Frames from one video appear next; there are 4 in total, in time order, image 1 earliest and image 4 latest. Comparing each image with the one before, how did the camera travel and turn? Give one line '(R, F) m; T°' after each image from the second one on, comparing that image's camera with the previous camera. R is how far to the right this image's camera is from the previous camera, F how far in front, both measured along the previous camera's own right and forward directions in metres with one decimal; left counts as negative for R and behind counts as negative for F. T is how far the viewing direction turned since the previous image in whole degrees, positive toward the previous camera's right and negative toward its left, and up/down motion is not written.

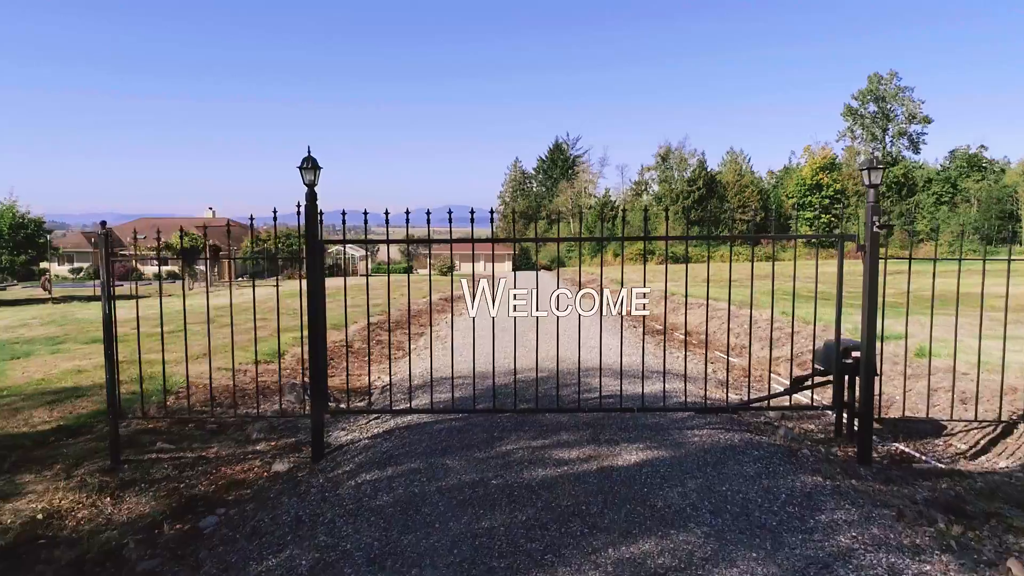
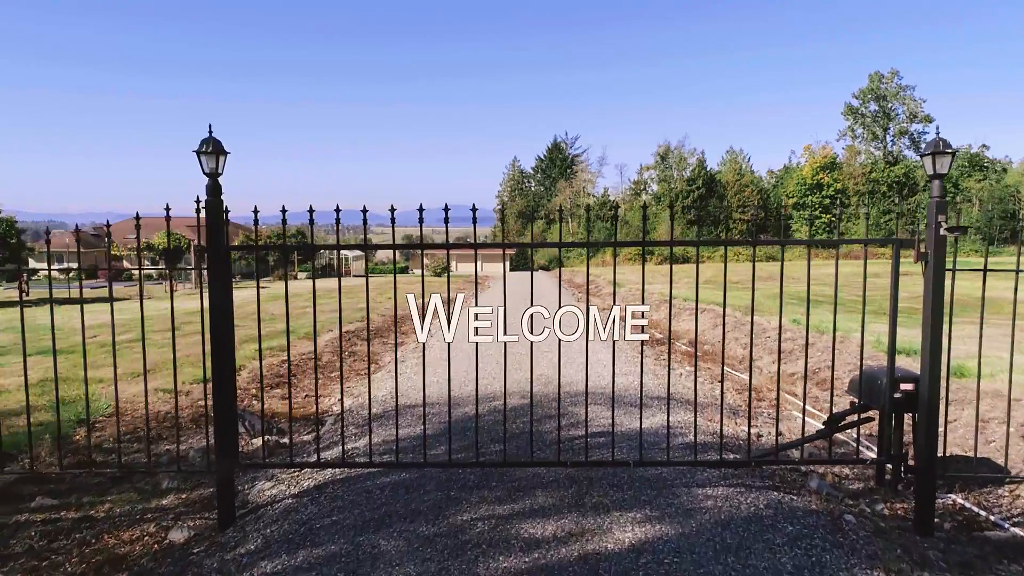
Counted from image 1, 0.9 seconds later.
(+0.2, +1.0) m; 0°
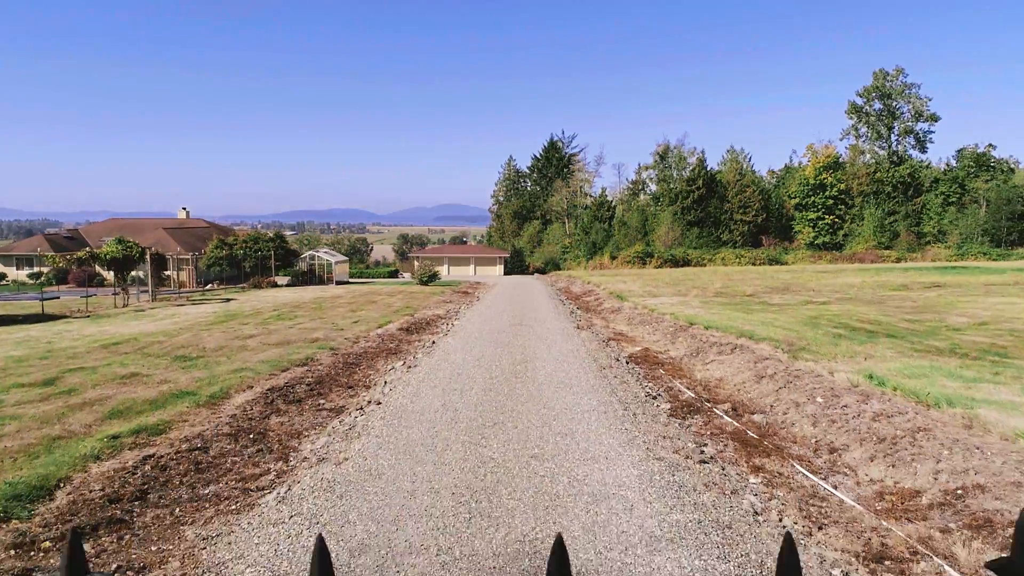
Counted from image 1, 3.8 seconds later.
(+0.2, +3.2) m; 0°
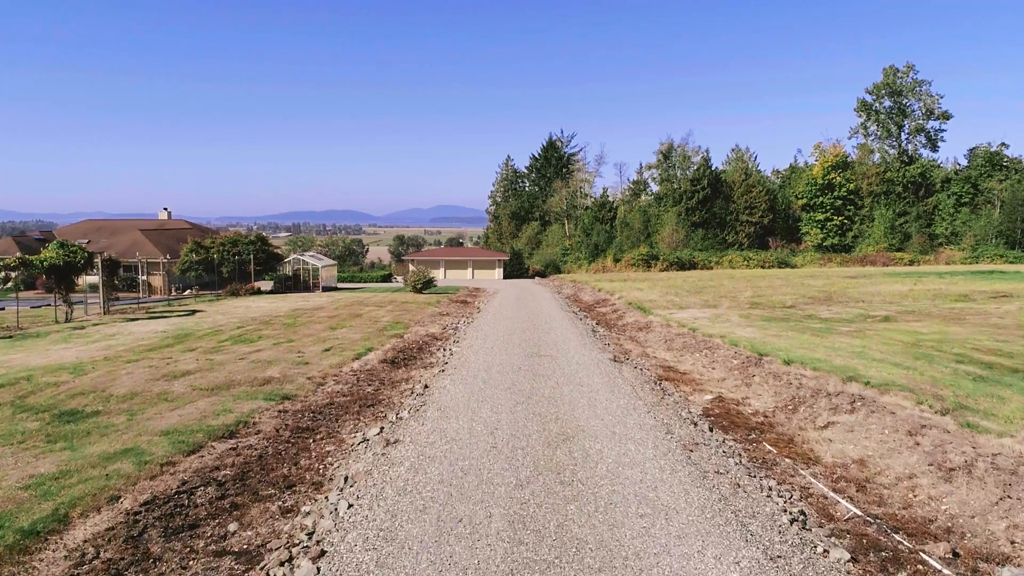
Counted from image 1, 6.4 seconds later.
(-0.4, +3.9) m; 0°
